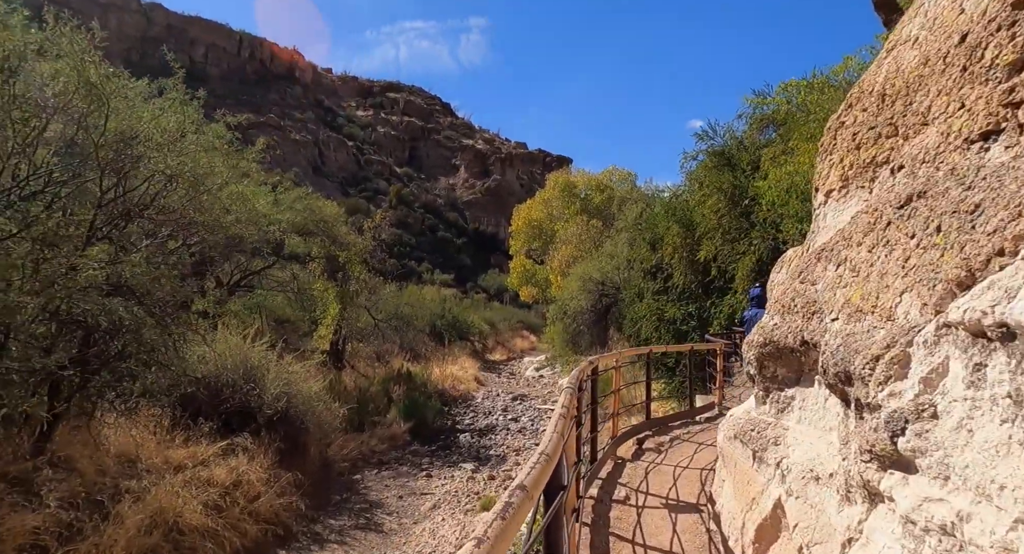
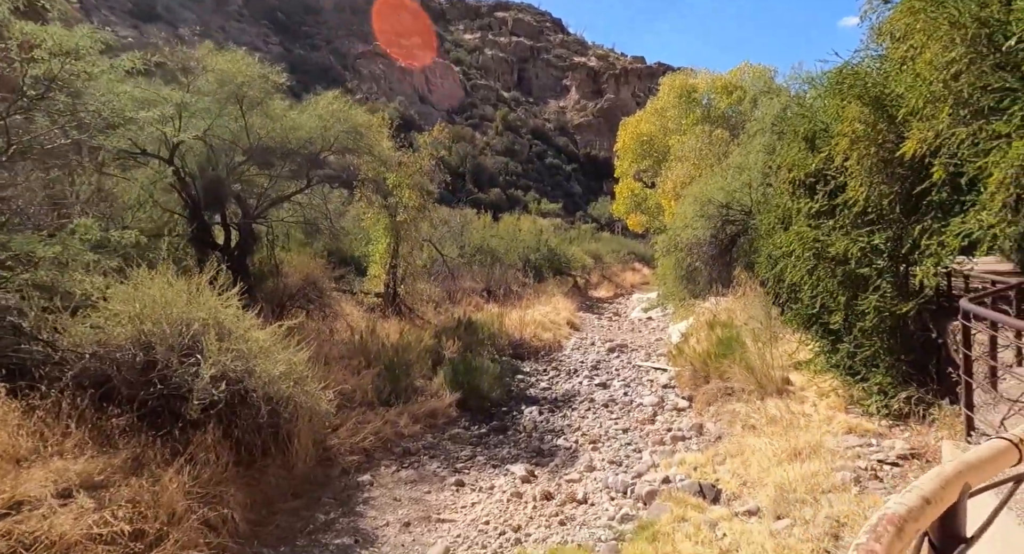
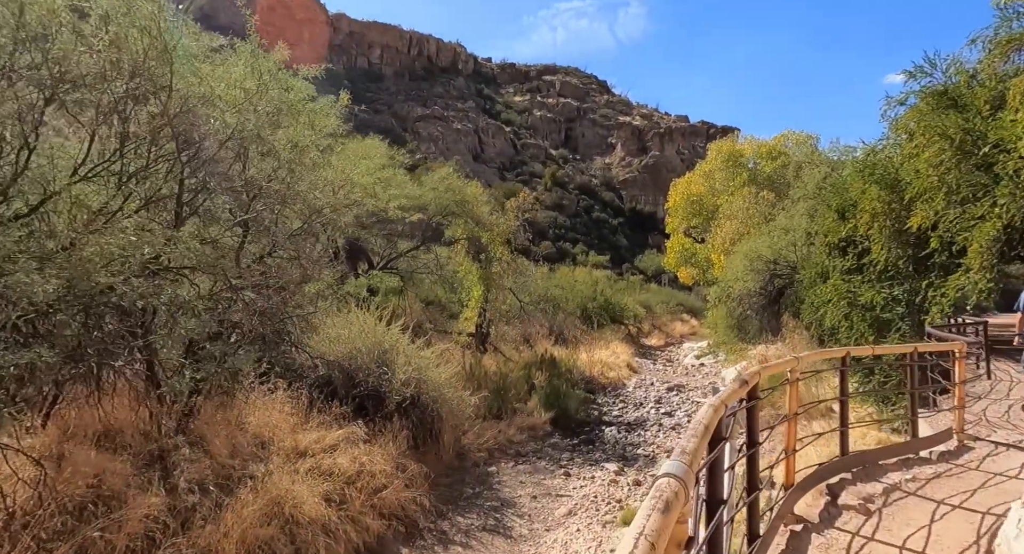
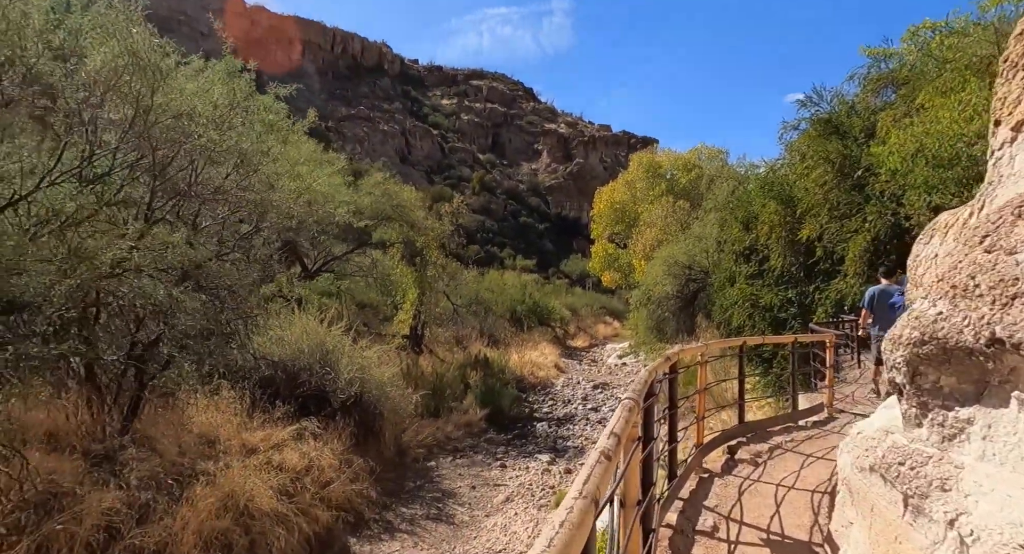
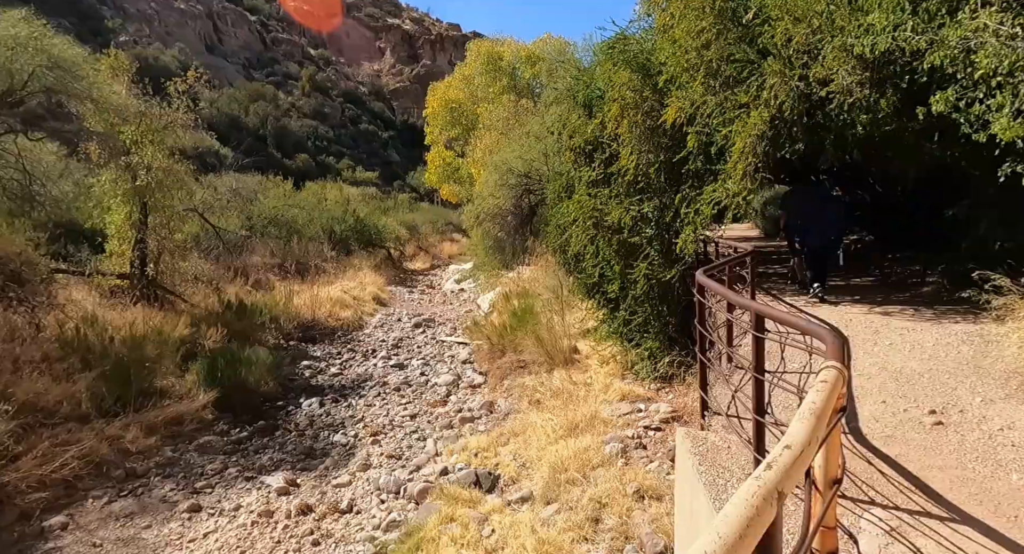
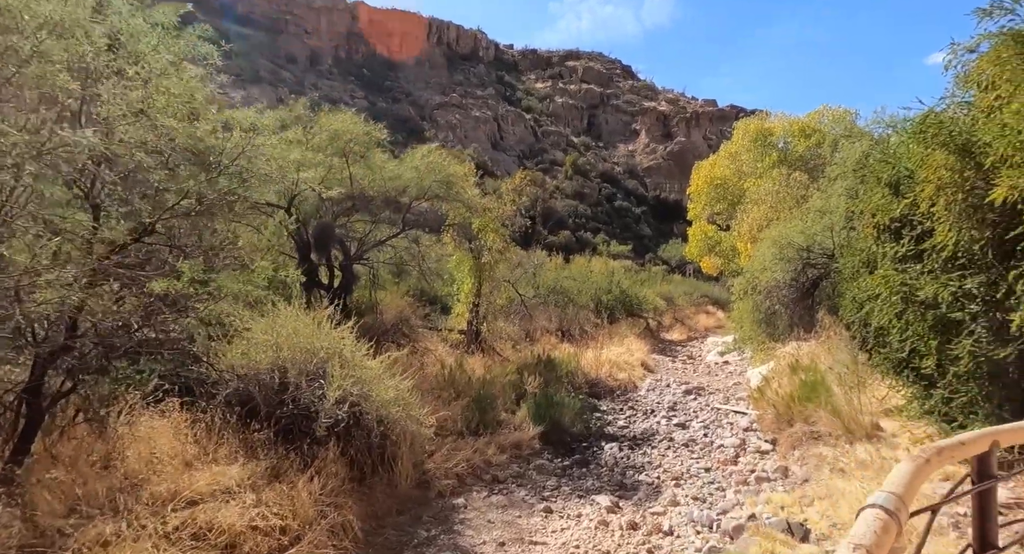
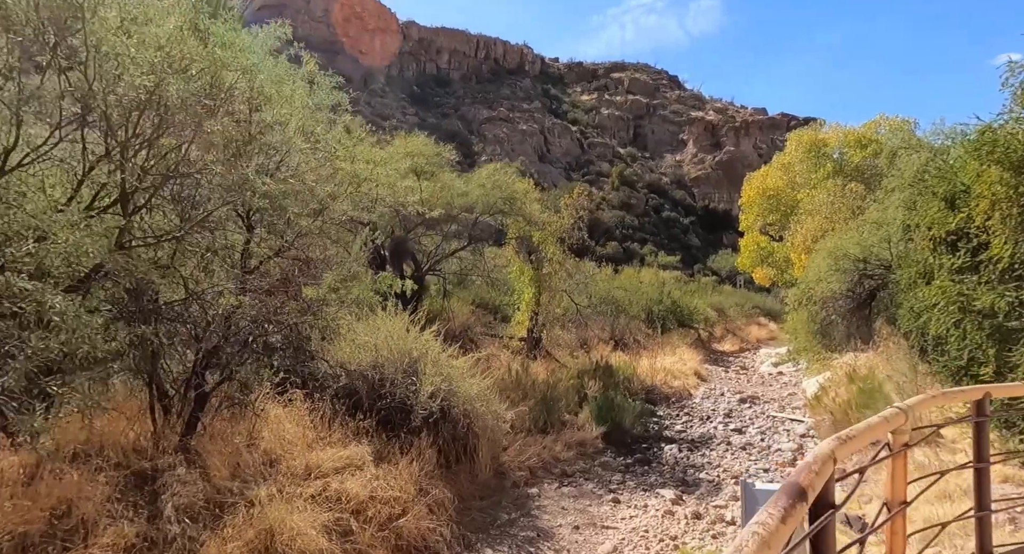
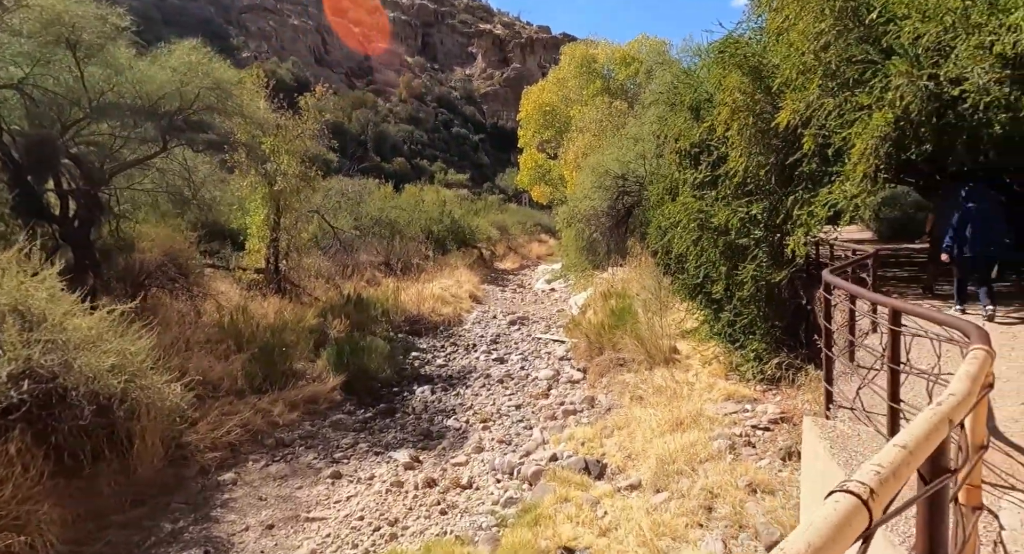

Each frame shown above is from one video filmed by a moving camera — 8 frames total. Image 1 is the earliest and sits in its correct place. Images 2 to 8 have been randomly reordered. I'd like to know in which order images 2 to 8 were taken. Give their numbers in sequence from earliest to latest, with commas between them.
4, 3, 7, 6, 2, 8, 5
